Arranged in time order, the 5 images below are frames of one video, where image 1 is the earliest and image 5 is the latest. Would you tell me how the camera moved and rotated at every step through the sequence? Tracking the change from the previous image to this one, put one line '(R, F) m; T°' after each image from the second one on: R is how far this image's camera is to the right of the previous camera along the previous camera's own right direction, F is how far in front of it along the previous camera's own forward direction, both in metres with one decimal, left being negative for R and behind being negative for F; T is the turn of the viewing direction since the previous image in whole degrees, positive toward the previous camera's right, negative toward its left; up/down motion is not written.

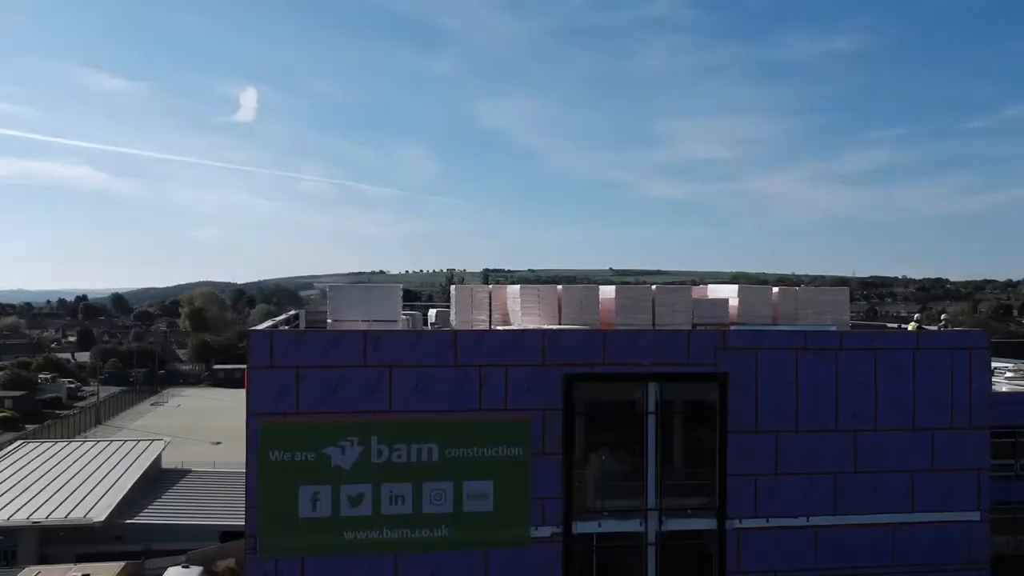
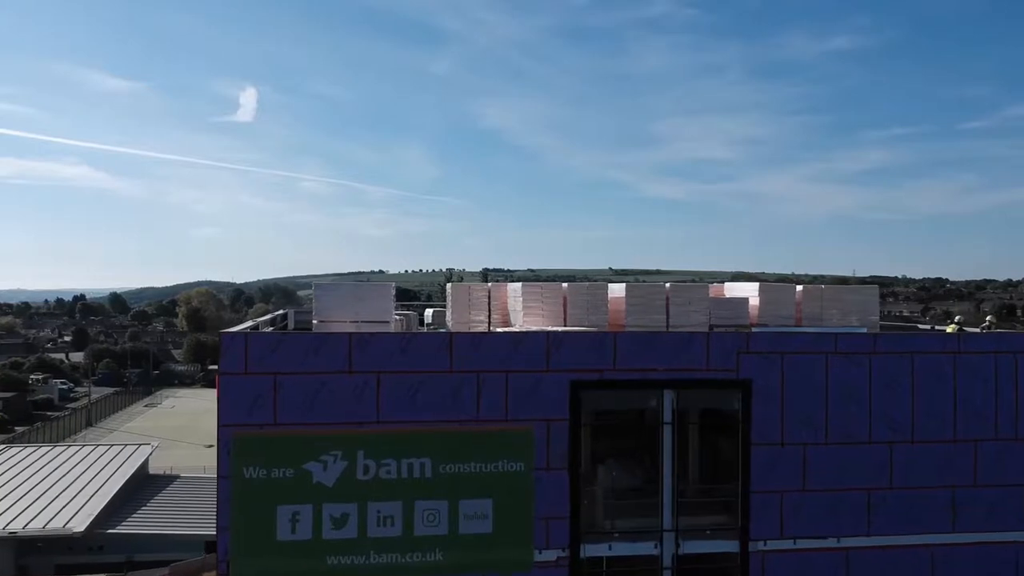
(0.0, +1.1) m; 0°
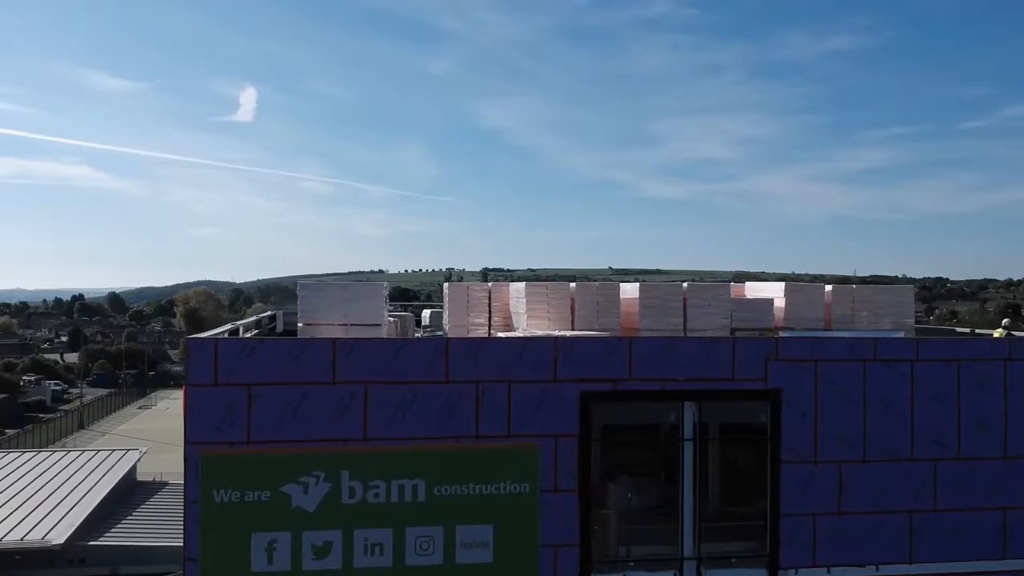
(0.0, +1.1) m; 0°
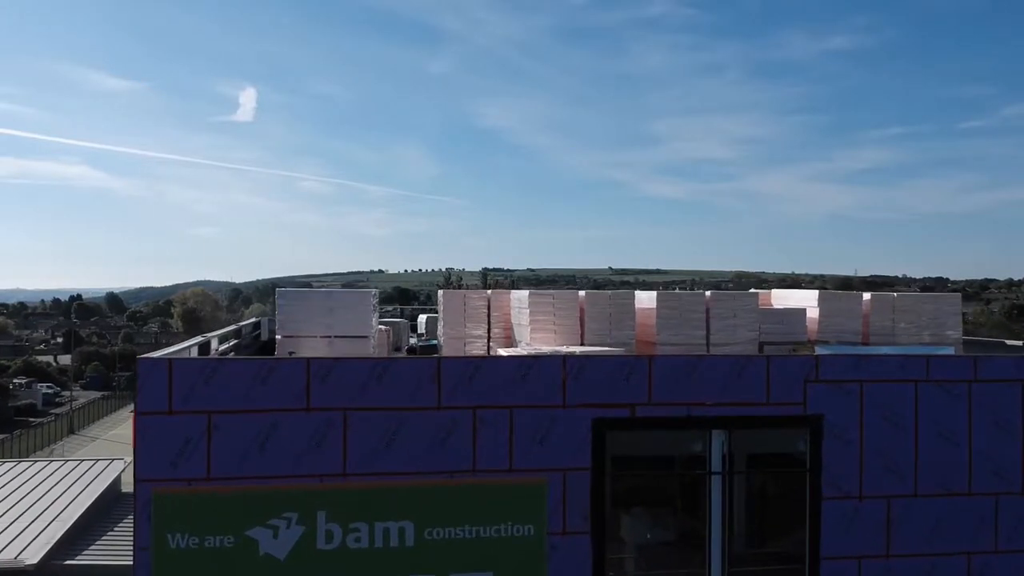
(0.0, +1.2) m; 0°
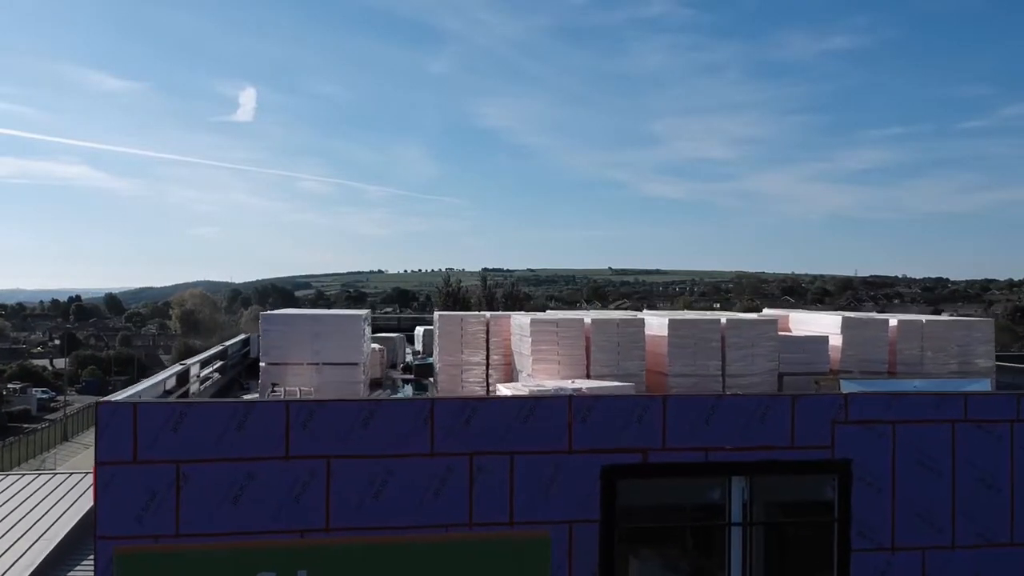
(0.0, +0.7) m; 0°
